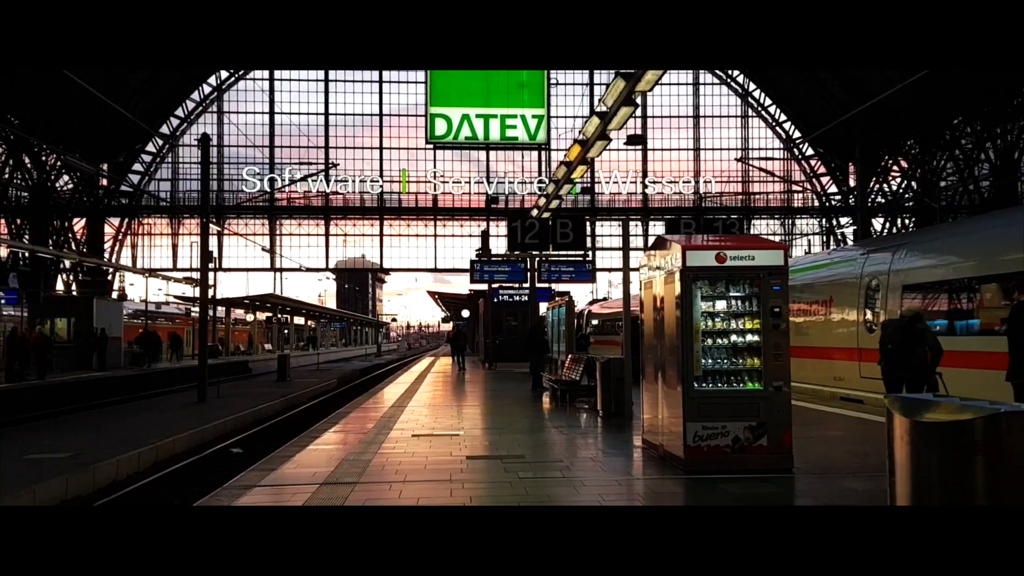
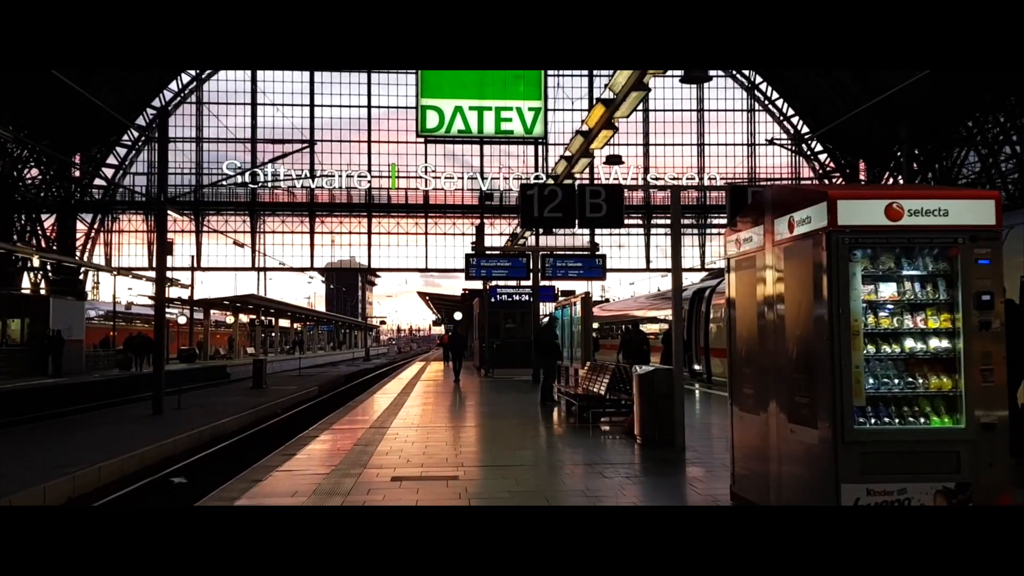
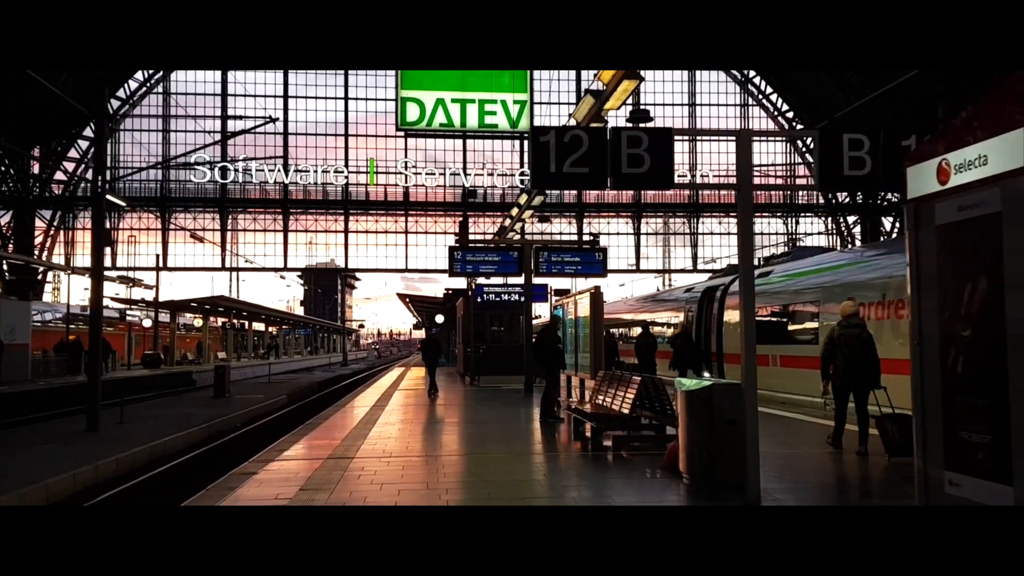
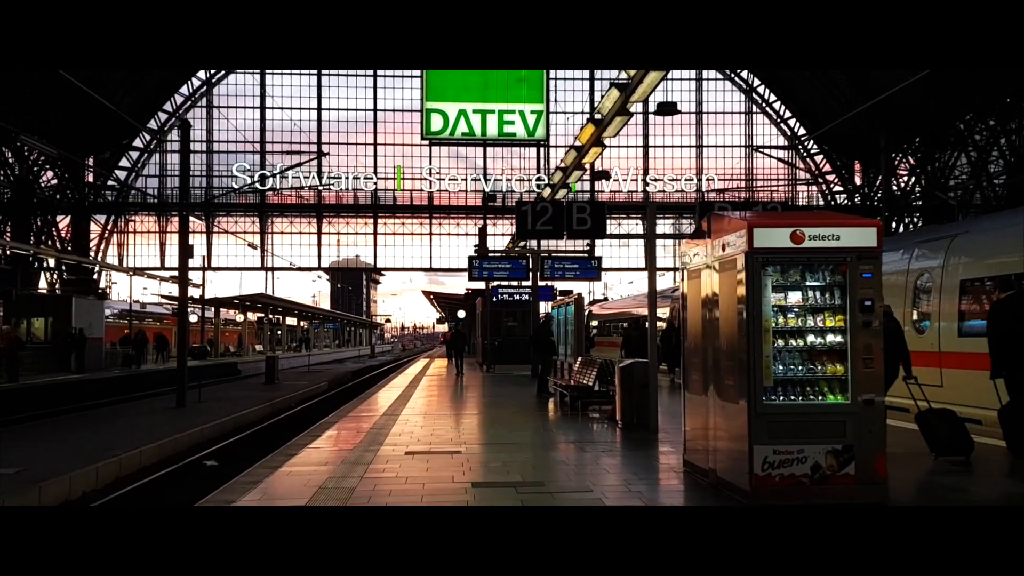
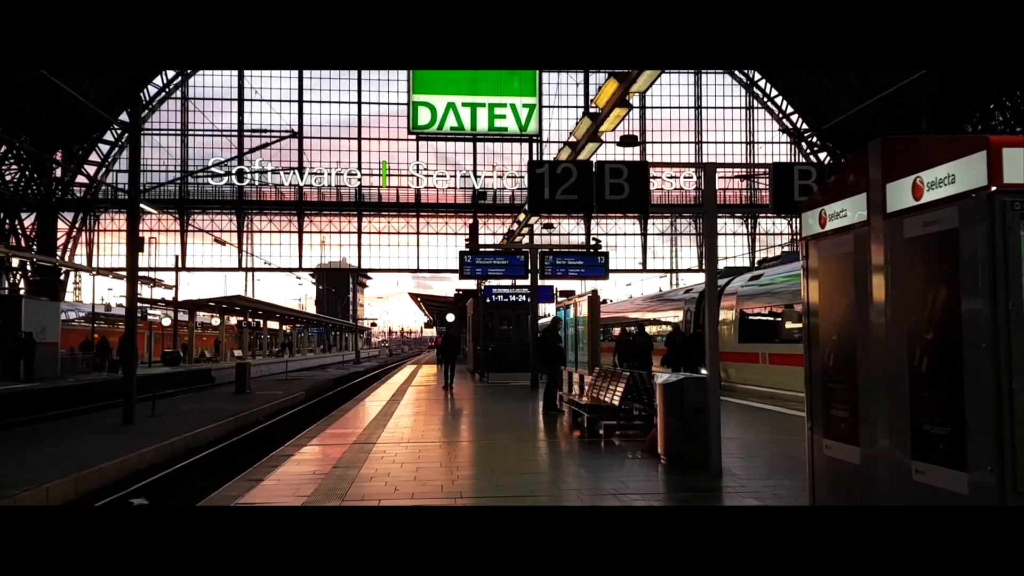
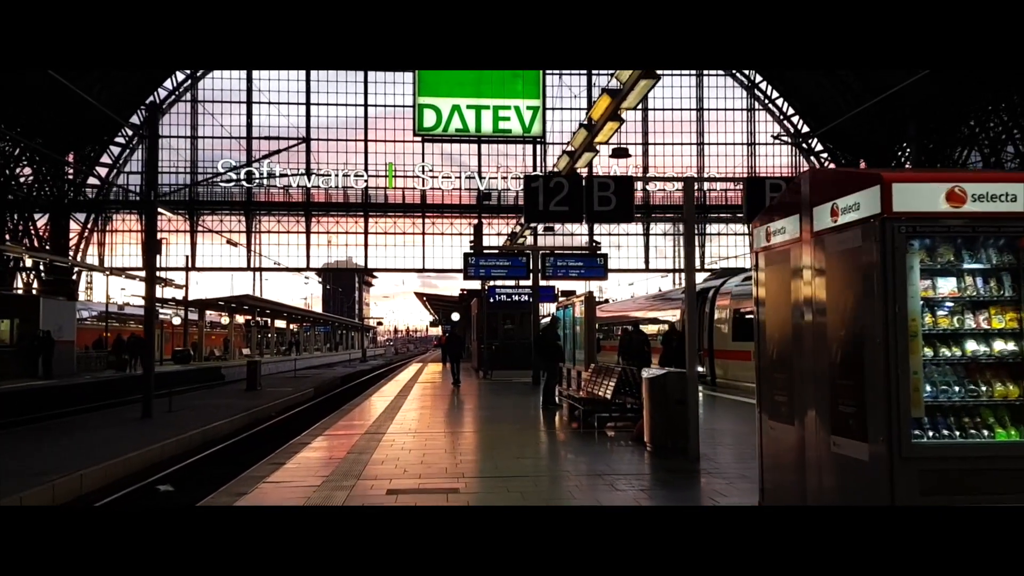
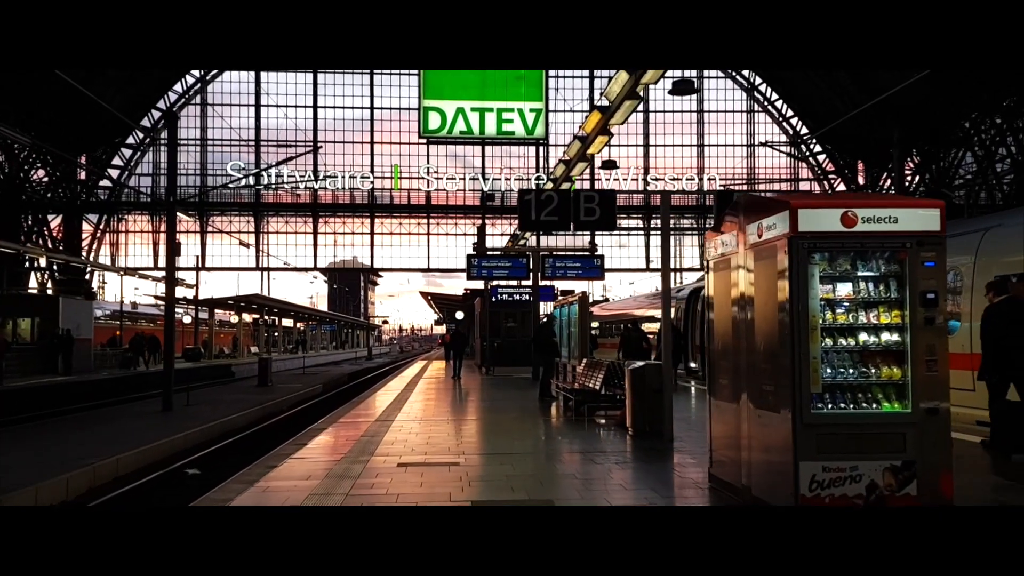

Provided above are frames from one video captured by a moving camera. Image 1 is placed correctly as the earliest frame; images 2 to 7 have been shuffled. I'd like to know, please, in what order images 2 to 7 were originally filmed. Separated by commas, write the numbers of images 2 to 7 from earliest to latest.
4, 7, 2, 6, 5, 3
